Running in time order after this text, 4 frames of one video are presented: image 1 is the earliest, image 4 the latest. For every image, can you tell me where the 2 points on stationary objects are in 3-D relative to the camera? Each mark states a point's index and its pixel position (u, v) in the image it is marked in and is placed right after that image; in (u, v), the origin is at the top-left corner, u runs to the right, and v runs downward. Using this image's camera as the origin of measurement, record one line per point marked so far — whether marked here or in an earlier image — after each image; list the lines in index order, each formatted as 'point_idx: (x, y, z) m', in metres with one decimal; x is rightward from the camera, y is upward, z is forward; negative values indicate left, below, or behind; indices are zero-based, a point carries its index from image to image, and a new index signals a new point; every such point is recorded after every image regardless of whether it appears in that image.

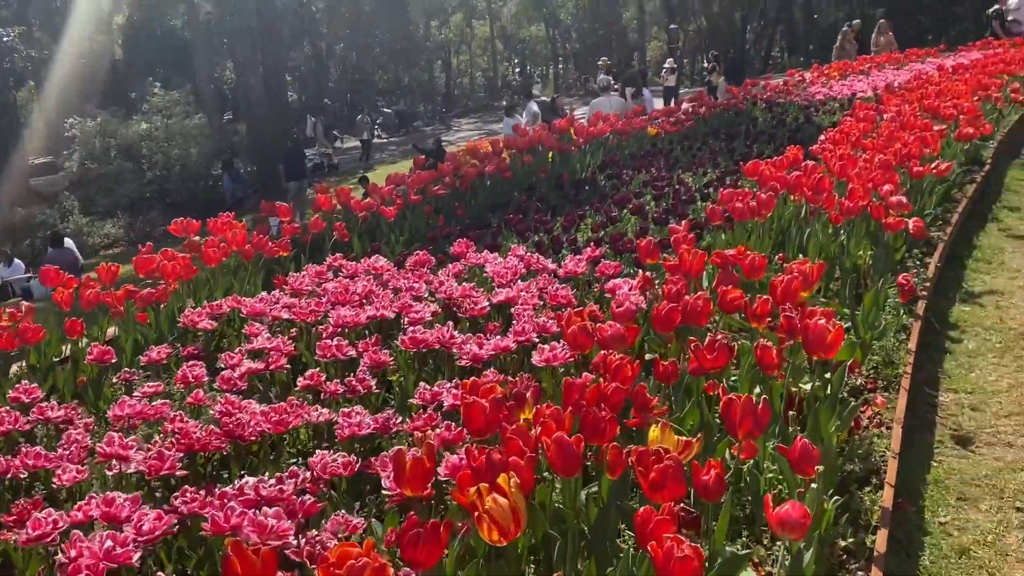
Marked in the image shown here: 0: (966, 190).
0: (+3.2, +0.7, +6.2) m
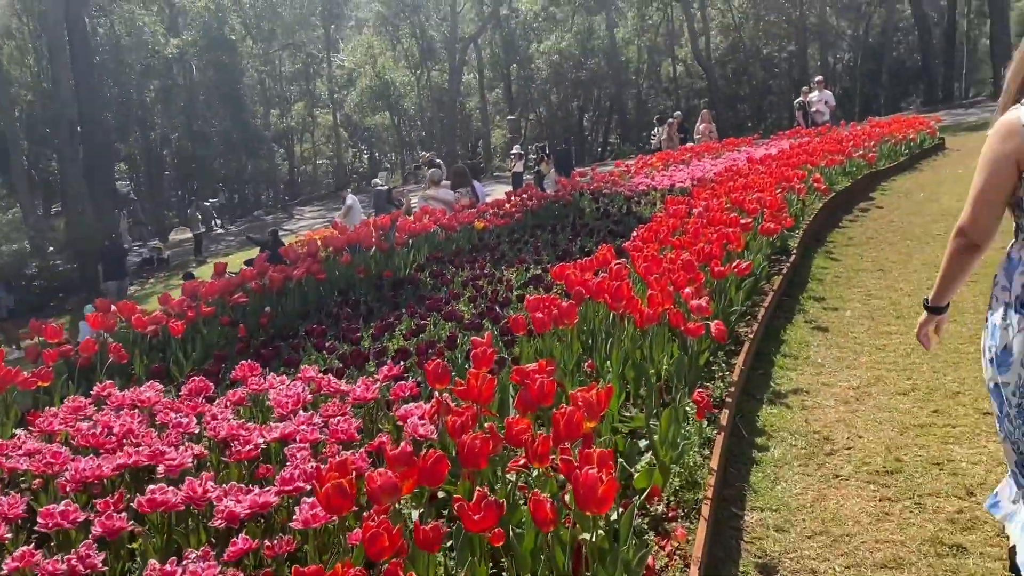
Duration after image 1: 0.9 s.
0: (+1.9, +0.1, +6.4) m
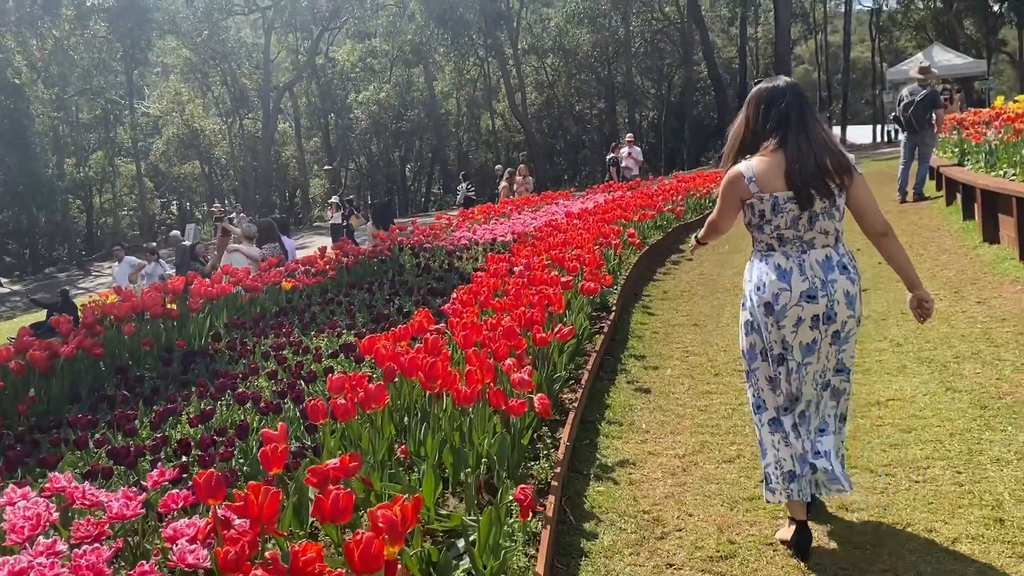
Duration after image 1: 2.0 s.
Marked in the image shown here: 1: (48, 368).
0: (+0.6, -0.4, +6.2) m
1: (-2.9, -0.5, +5.5) m
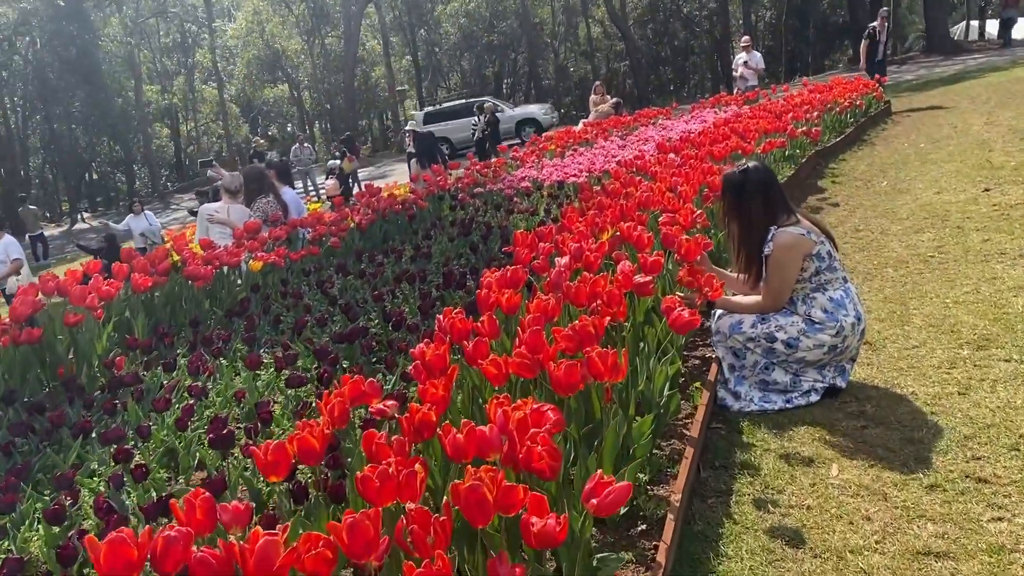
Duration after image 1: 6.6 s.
0: (+0.7, -0.4, +3.5) m
1: (-2.8, -0.6, +3.3) m
